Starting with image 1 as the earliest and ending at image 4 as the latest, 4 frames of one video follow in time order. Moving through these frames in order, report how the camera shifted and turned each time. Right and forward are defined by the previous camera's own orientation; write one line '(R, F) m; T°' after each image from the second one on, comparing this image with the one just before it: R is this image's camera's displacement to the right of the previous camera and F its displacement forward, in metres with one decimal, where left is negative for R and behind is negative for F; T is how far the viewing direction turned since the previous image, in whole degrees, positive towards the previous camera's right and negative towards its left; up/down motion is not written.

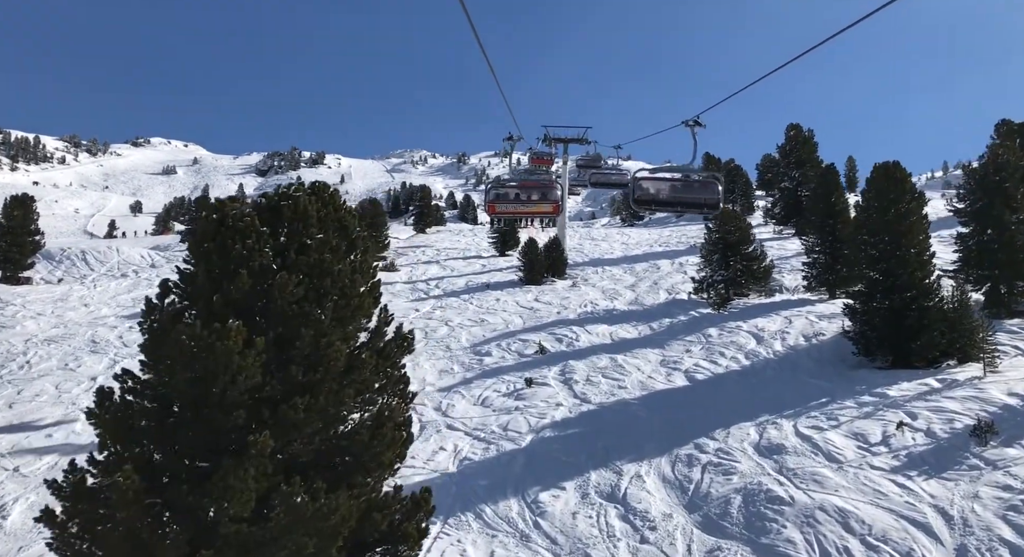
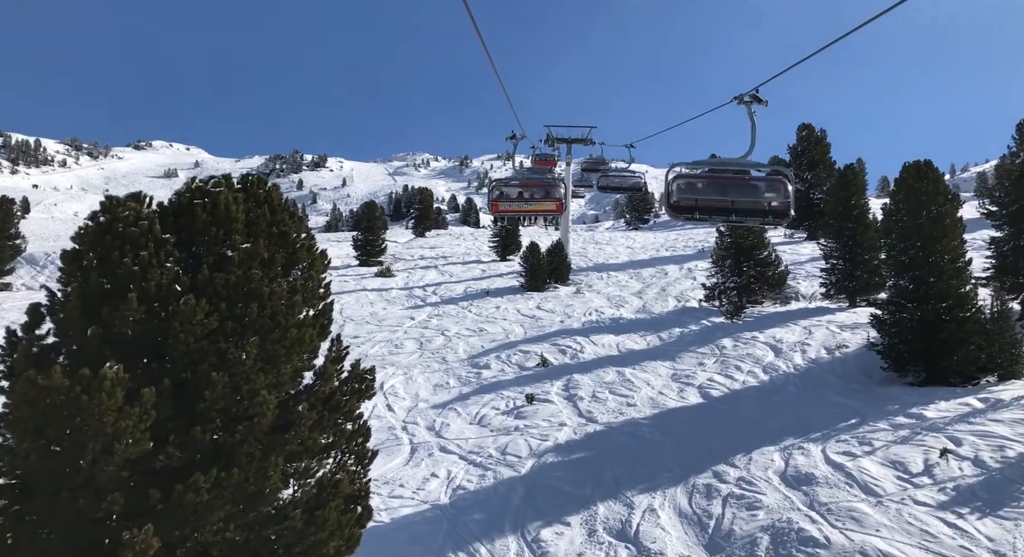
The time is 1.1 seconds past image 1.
(+0.1, +1.3) m; 0°
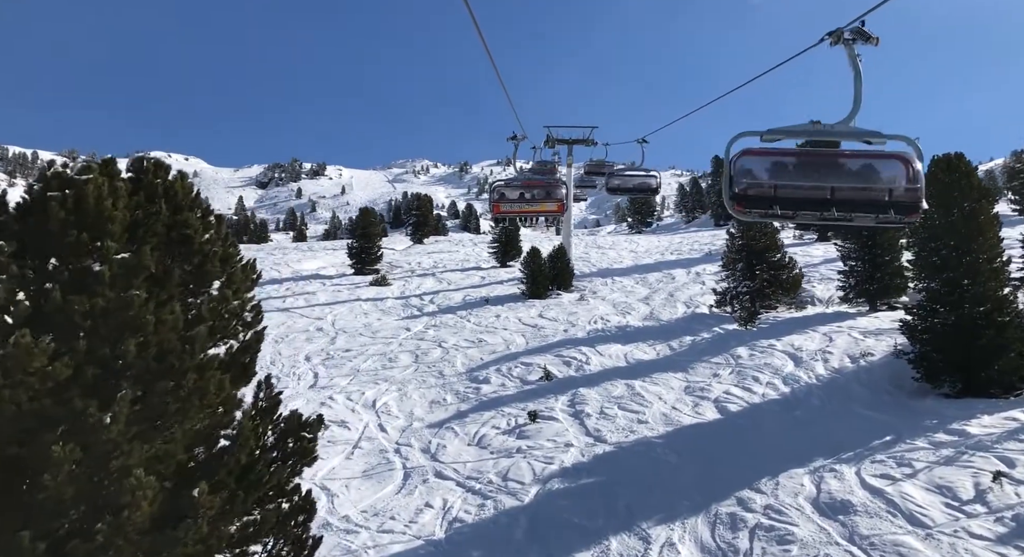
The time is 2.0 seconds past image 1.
(0.0, +1.2) m; 0°
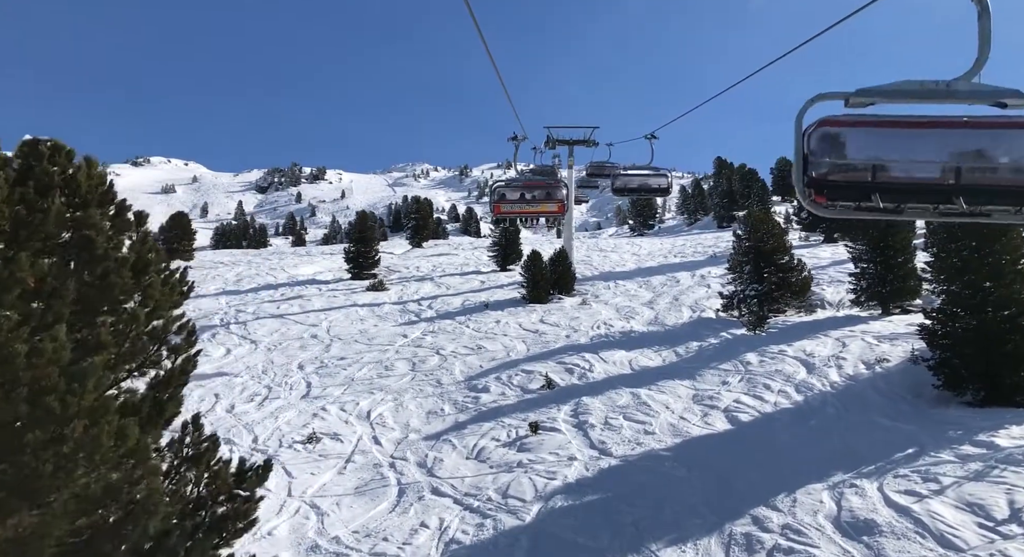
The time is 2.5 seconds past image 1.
(0.0, +0.7) m; 0°
